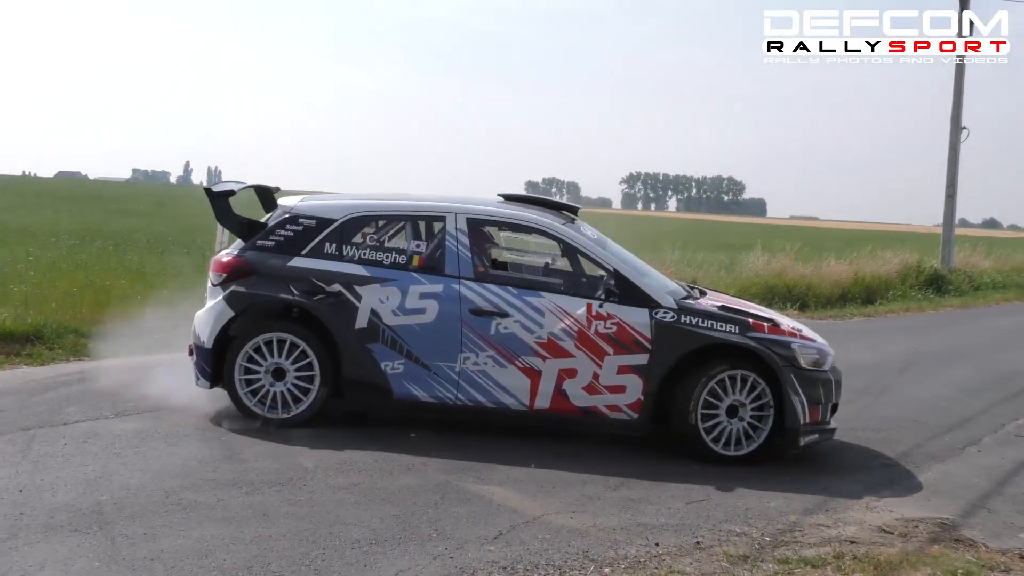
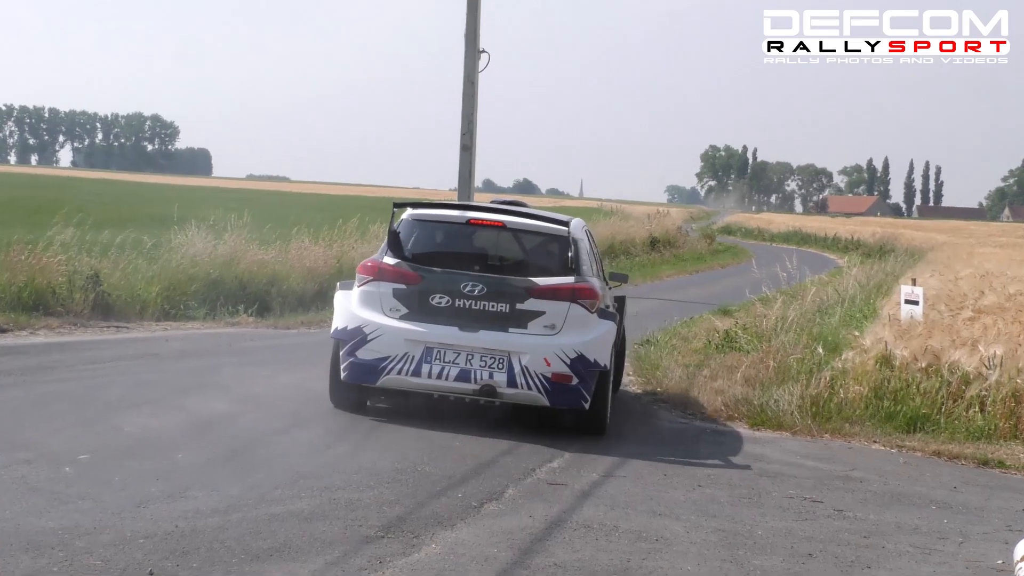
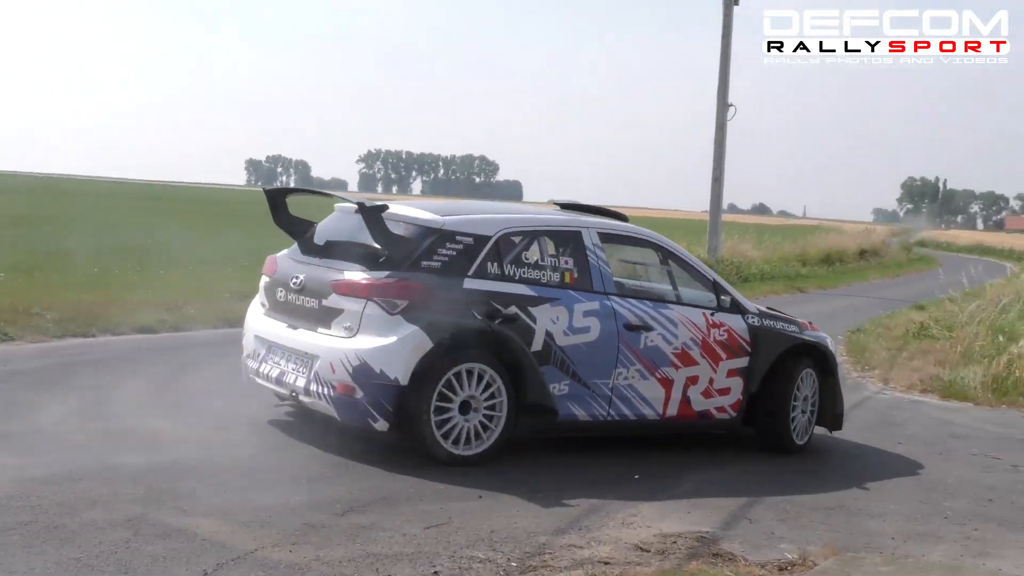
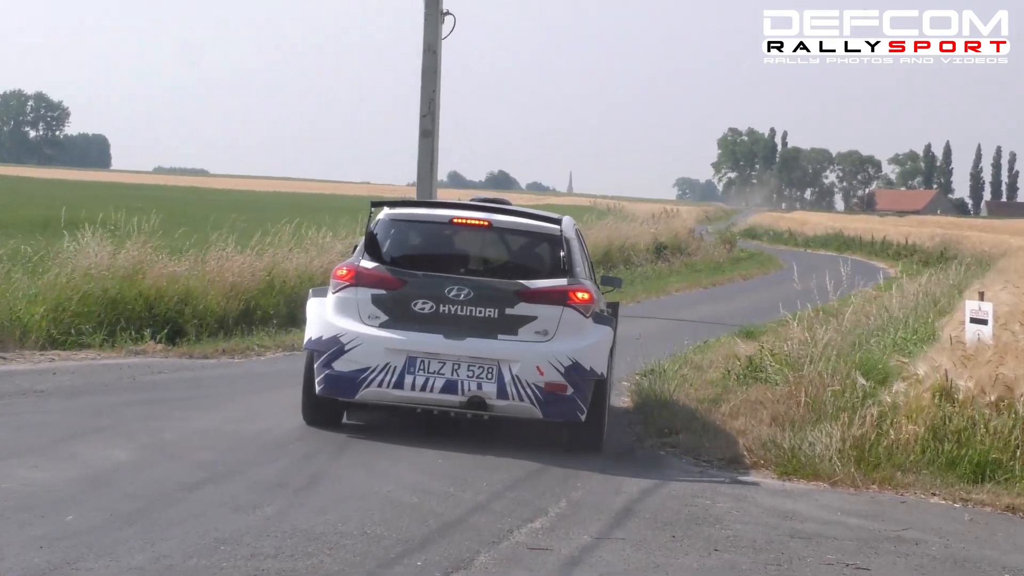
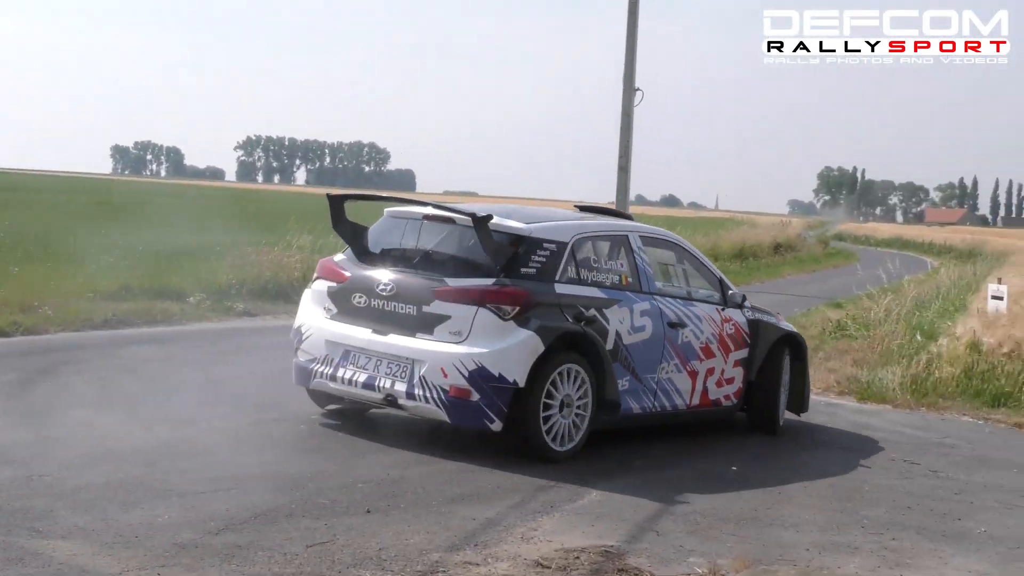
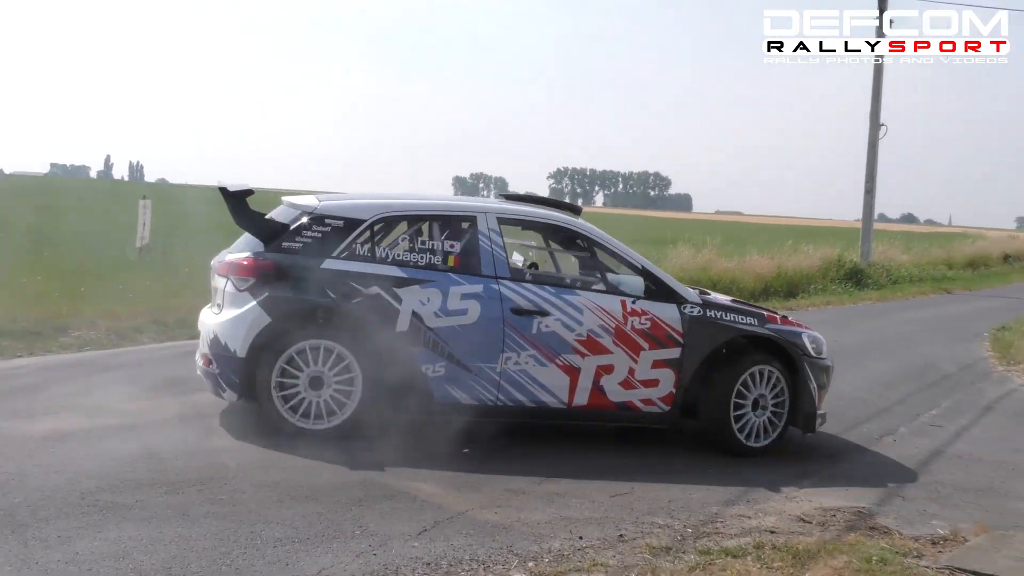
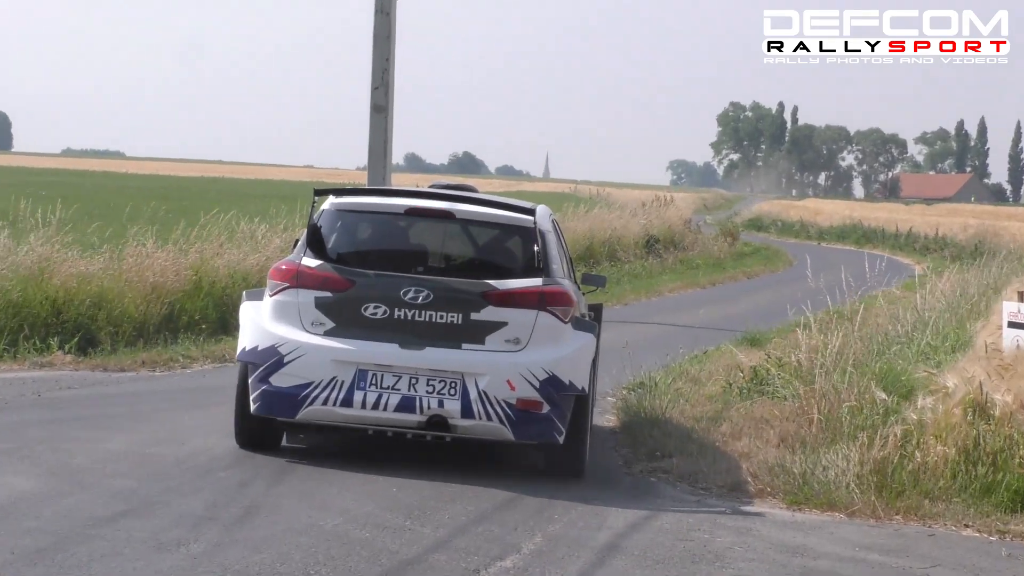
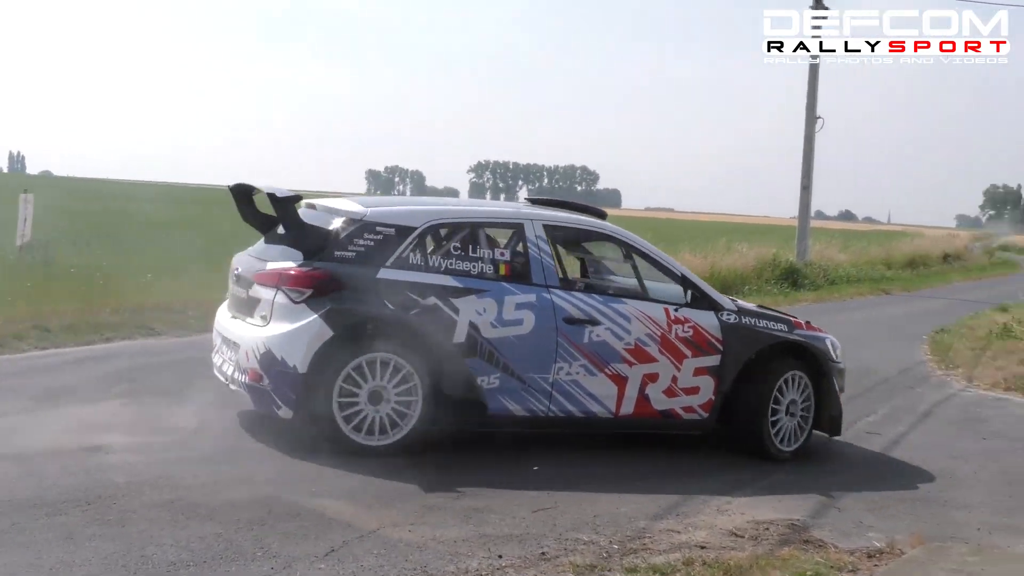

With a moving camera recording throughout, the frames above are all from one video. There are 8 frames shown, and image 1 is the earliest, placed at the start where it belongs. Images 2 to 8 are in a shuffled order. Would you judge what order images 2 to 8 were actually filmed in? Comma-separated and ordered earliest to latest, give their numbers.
6, 8, 3, 5, 2, 4, 7
